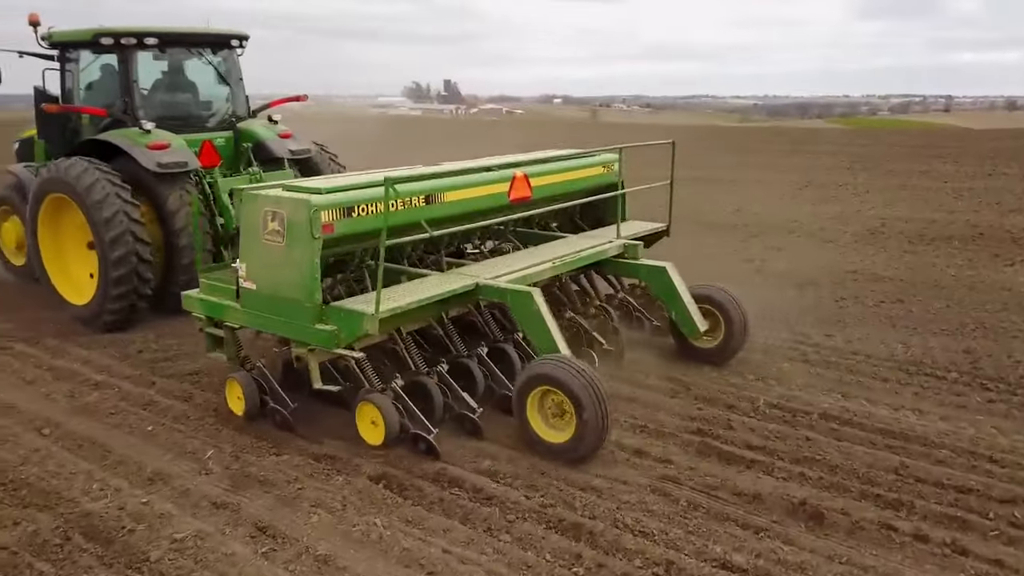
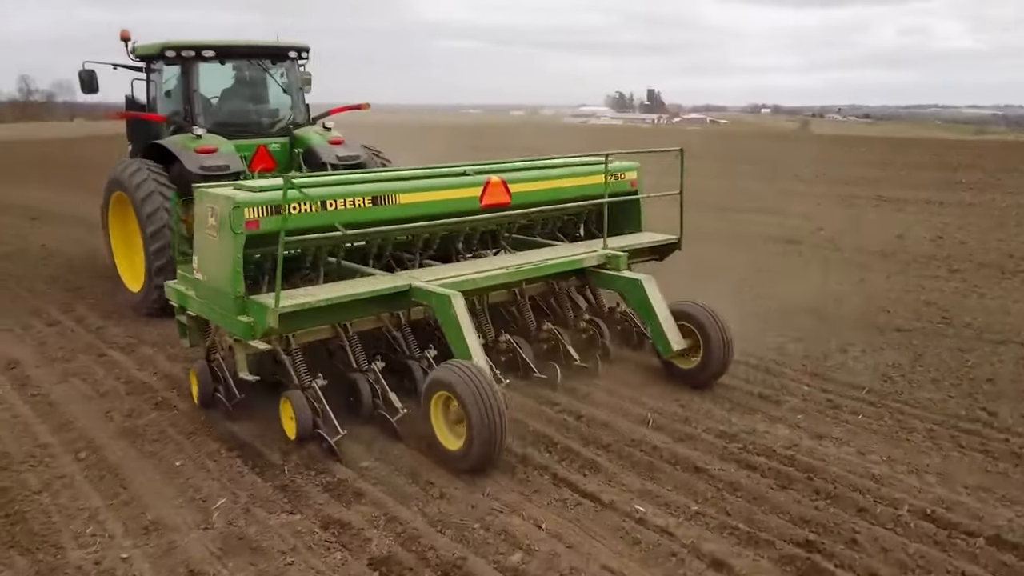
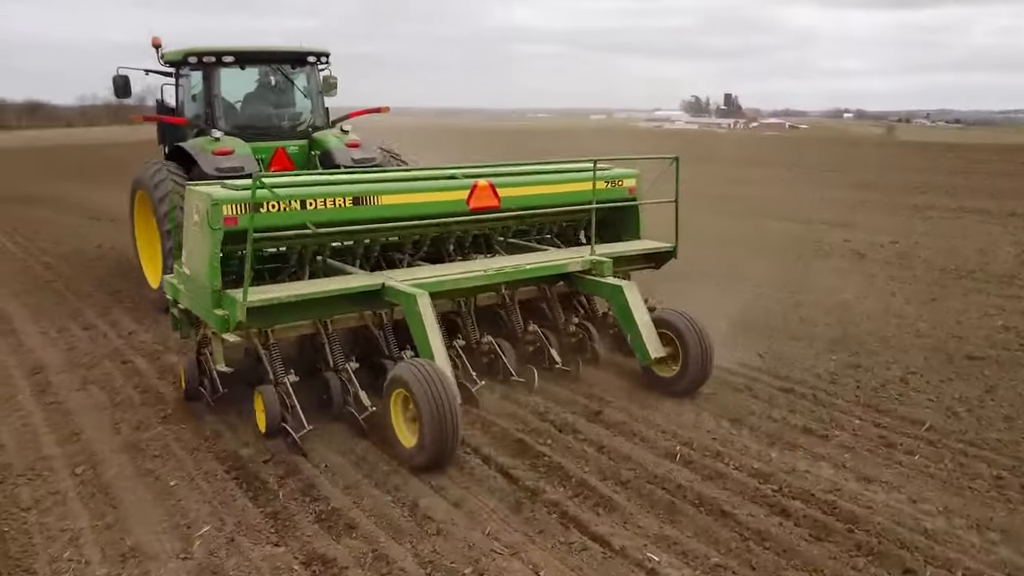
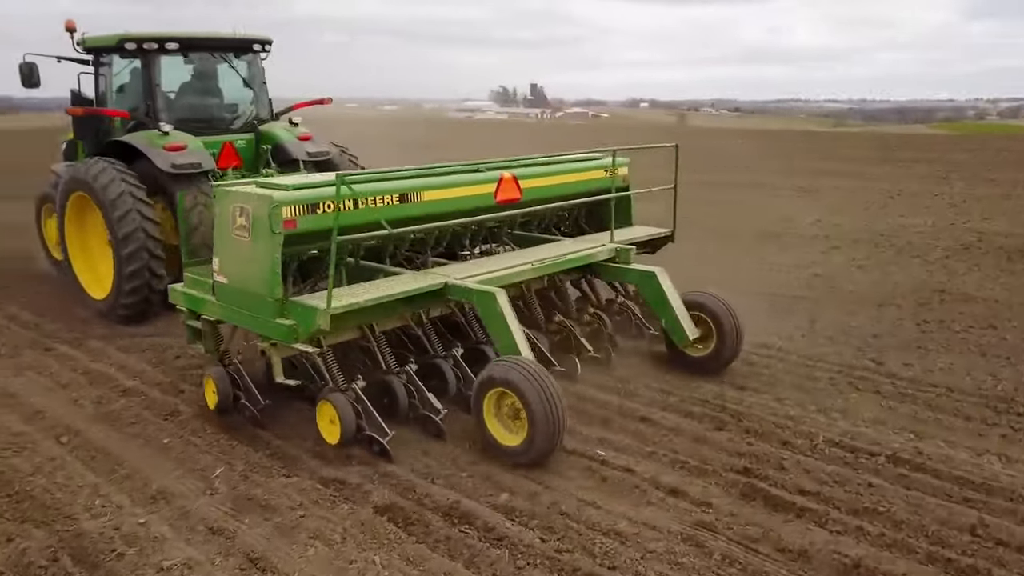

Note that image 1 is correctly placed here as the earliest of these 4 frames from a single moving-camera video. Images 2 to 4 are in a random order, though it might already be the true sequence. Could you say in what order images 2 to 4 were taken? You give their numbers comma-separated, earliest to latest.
4, 2, 3
